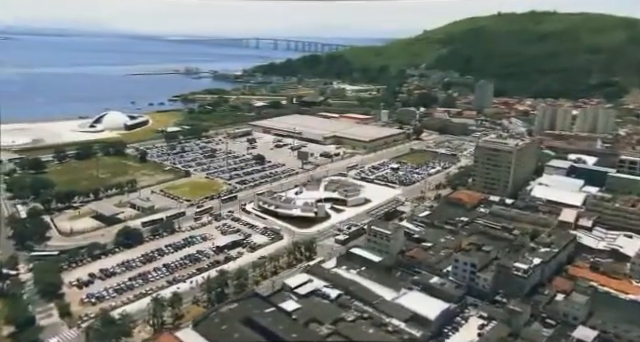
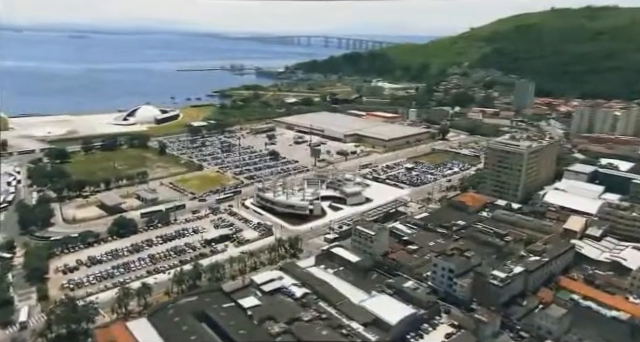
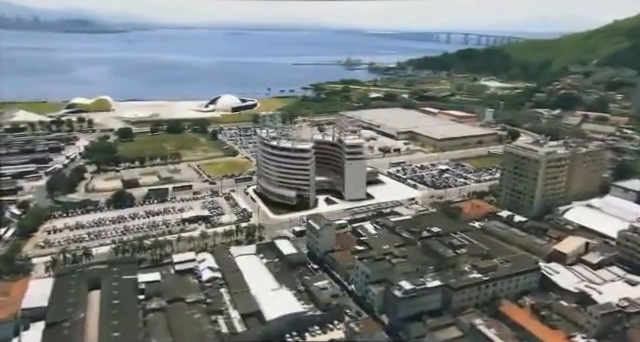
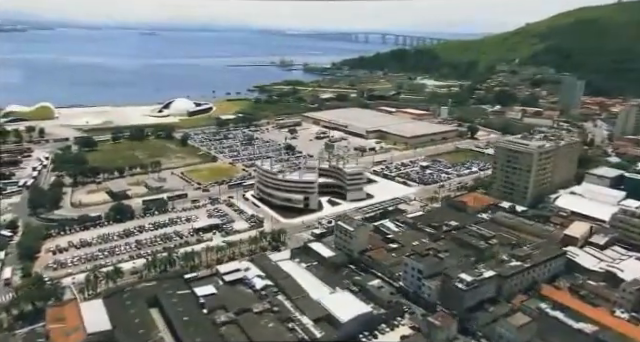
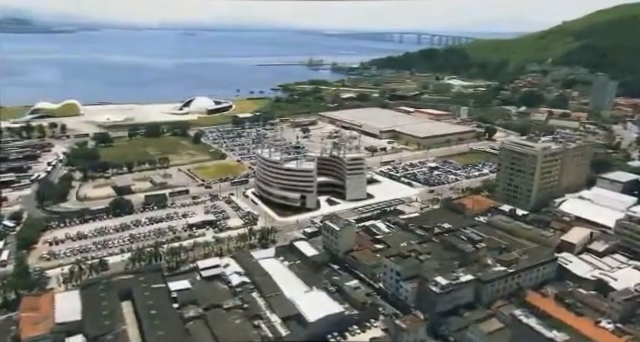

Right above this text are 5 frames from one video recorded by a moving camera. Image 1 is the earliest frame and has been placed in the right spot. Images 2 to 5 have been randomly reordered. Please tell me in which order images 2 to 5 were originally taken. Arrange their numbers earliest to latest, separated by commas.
2, 4, 5, 3
